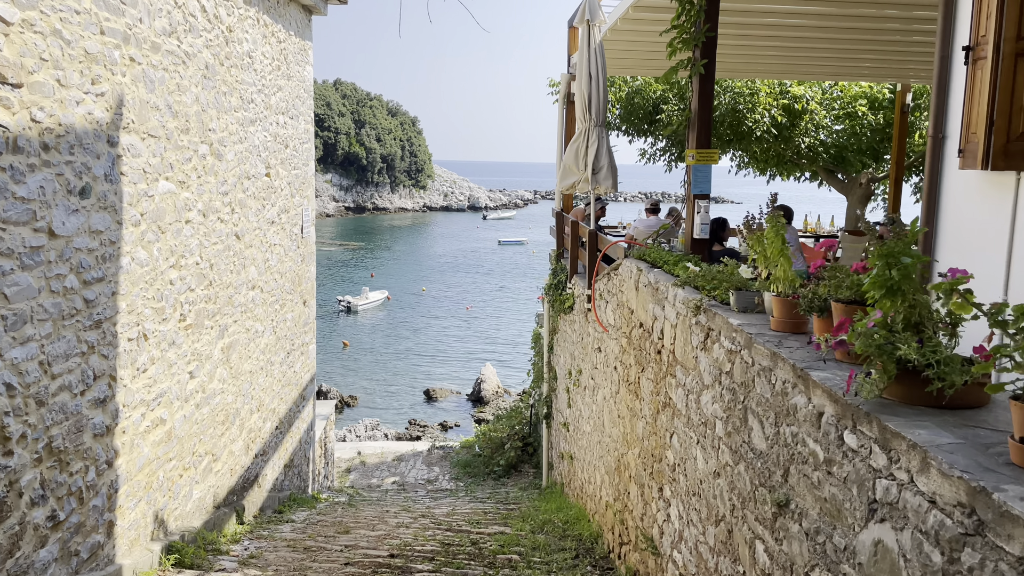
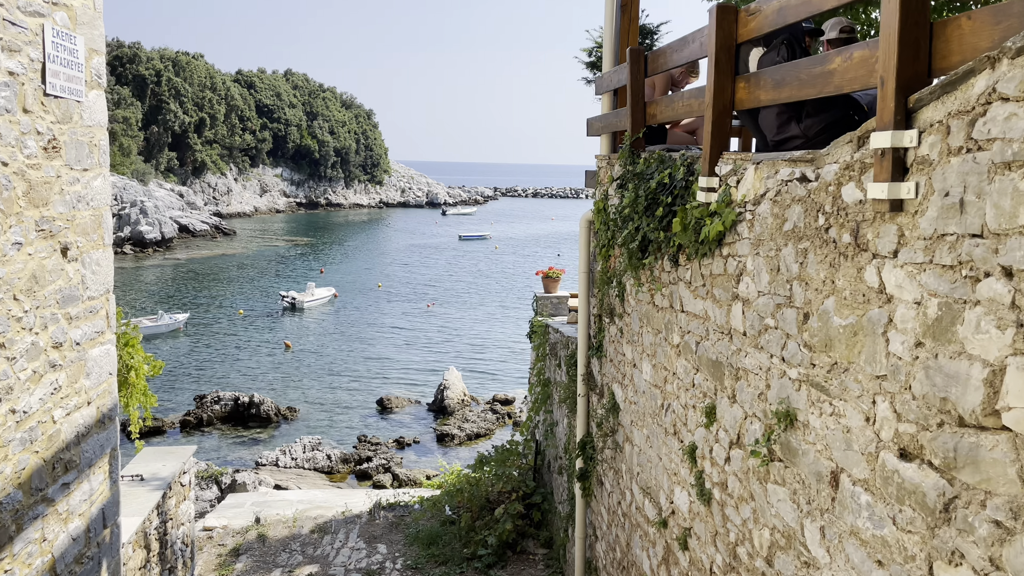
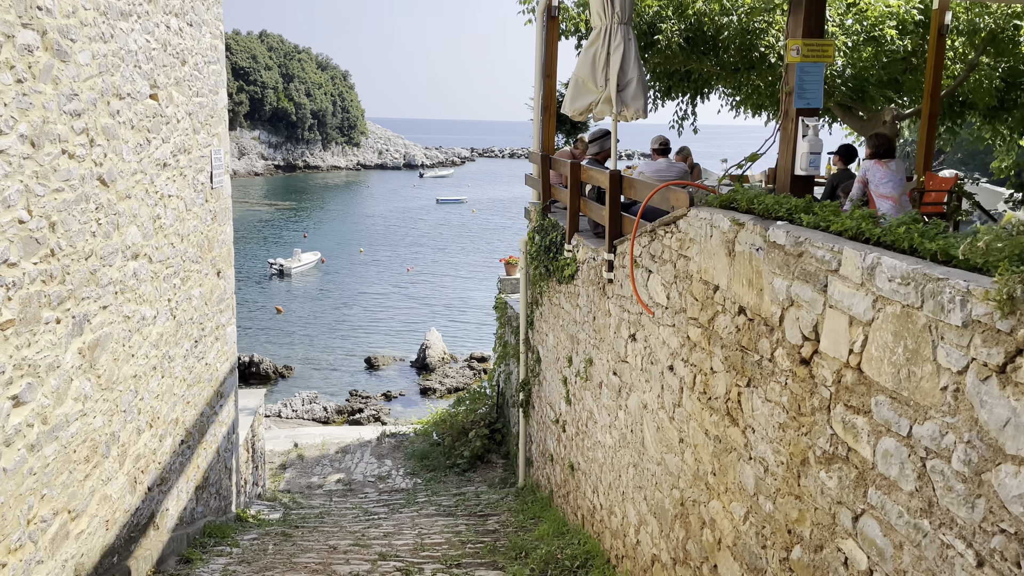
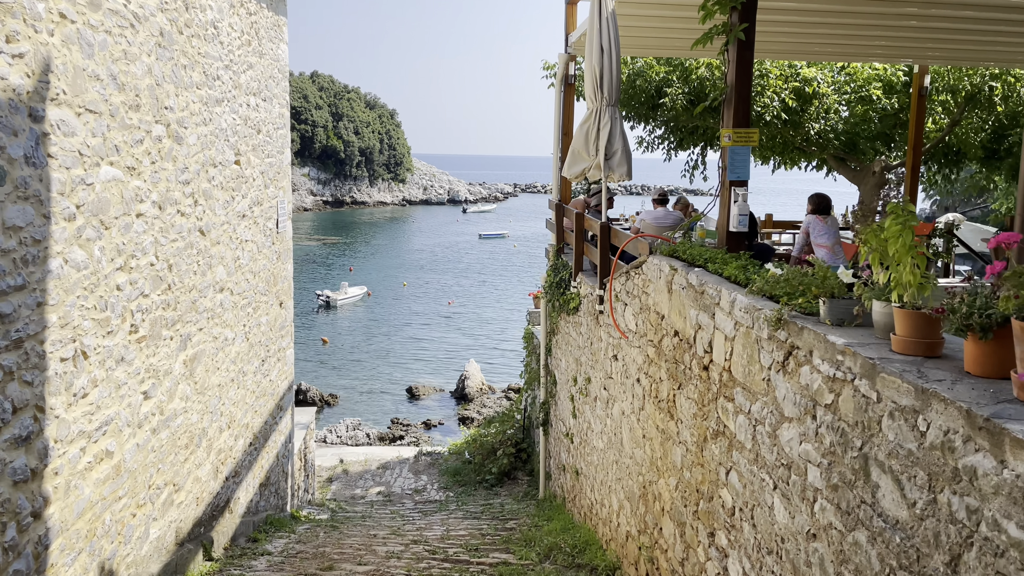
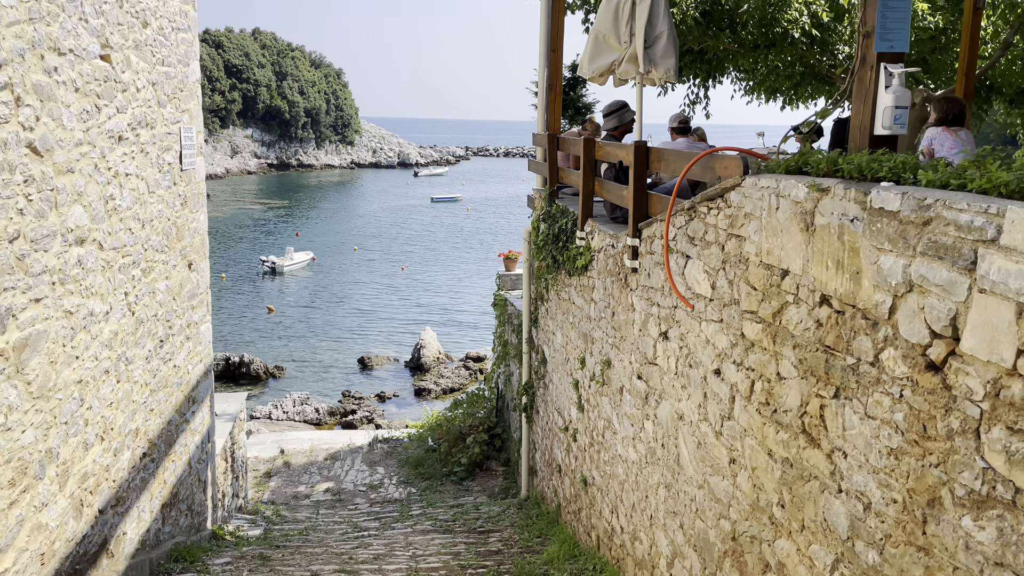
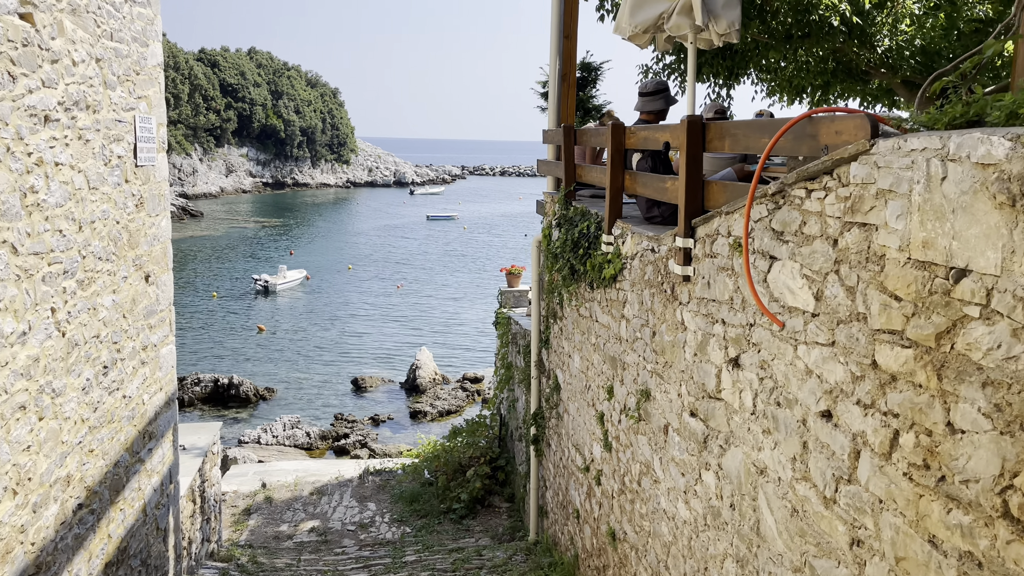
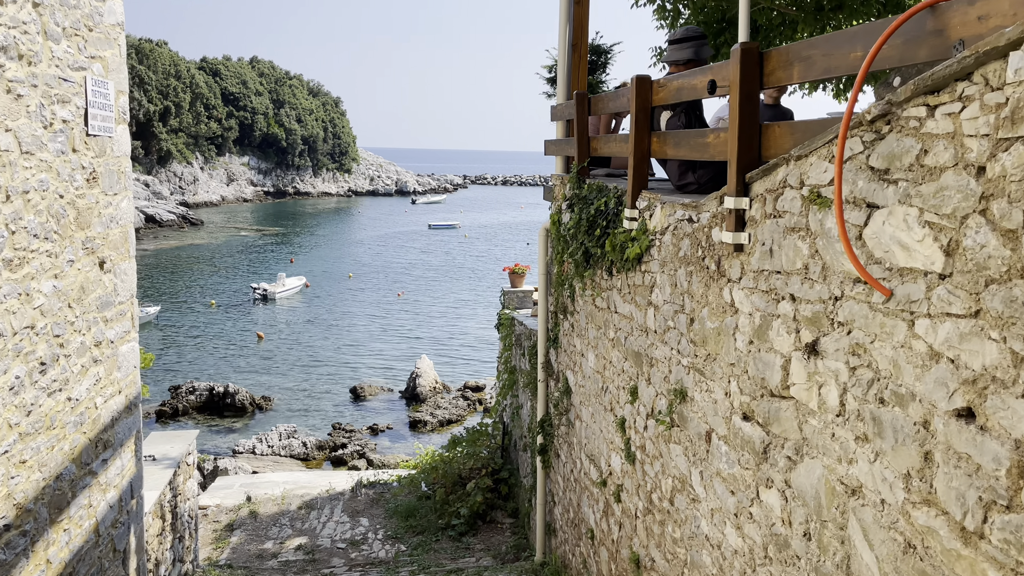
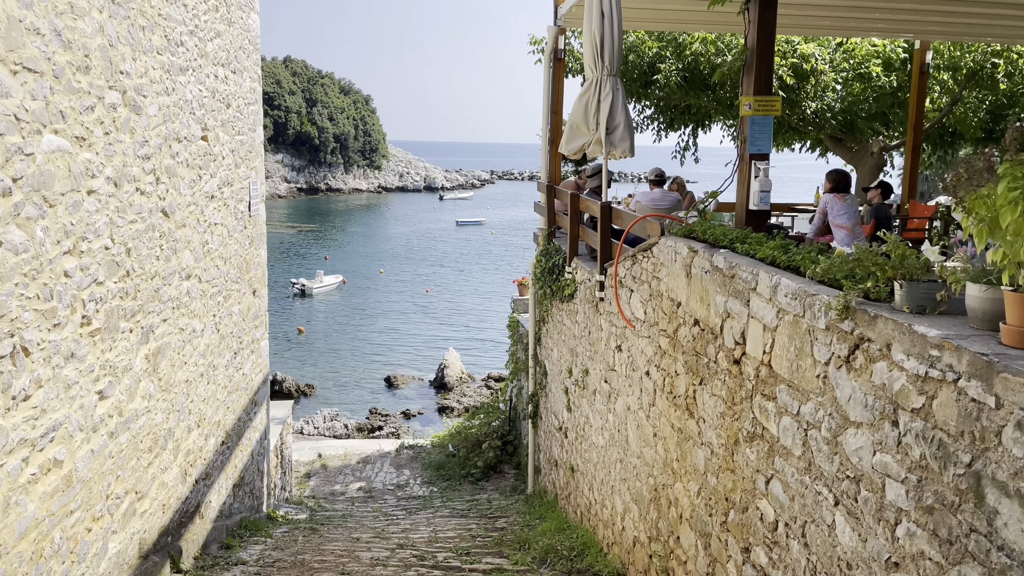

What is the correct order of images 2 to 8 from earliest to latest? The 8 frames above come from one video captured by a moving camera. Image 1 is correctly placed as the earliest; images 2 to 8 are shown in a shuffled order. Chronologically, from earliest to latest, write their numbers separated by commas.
4, 8, 3, 5, 6, 7, 2
